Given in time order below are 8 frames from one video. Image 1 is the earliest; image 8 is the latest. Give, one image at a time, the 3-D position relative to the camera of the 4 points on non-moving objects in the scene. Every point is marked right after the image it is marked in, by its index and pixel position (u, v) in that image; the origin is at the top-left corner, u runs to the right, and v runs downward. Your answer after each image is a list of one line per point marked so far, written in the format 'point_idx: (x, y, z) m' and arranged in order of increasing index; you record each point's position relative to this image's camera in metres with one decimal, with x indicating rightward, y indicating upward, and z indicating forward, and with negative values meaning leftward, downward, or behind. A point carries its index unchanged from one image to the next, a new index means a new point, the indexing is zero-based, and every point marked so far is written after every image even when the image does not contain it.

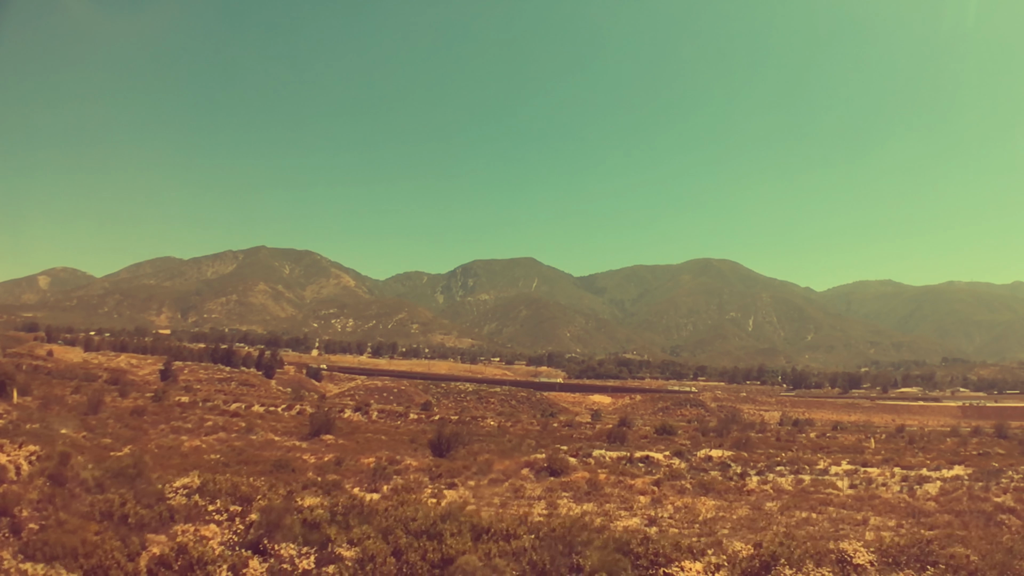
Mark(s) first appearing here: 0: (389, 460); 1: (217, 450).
0: (-4.0, -5.6, +18.0) m
1: (-10.7, -5.6, +19.6) m
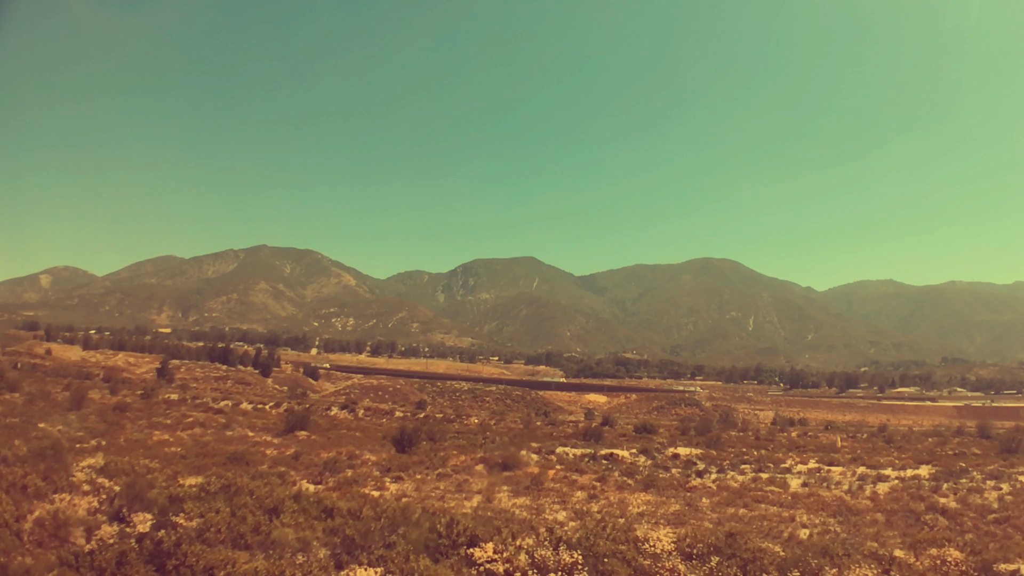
0: (-5.4, -5.6, +18.4) m
1: (-12.1, -5.6, +20.0) m
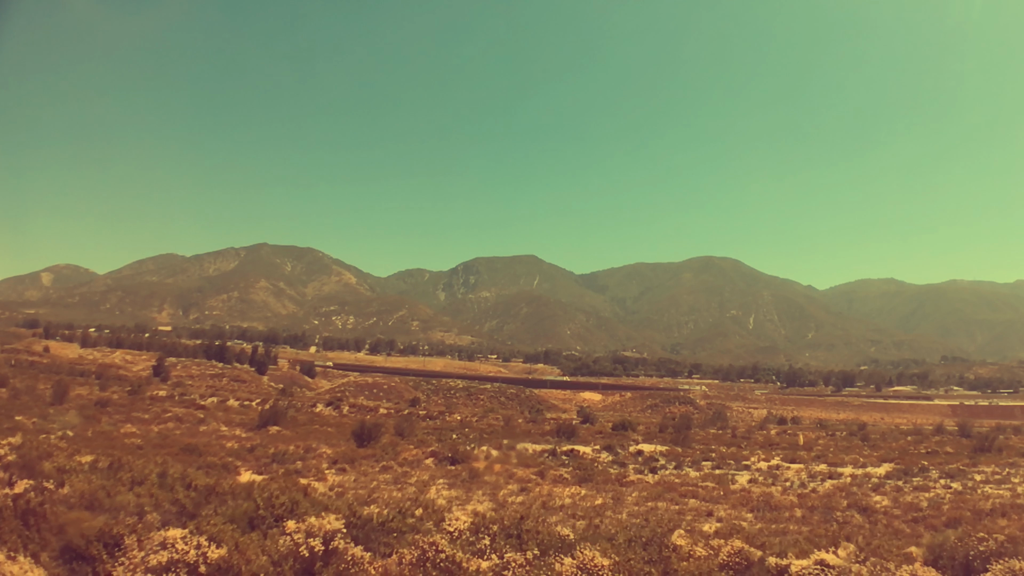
0: (-7.1, -5.5, +18.8) m
1: (-13.7, -5.6, +20.4) m
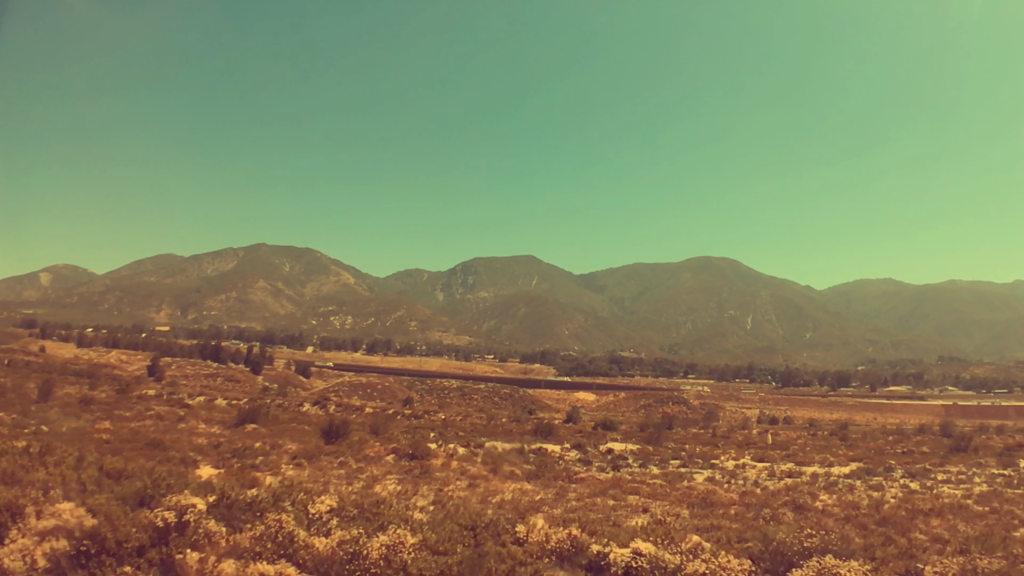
0: (-8.4, -5.5, +19.2) m
1: (-15.0, -5.6, +20.8) m
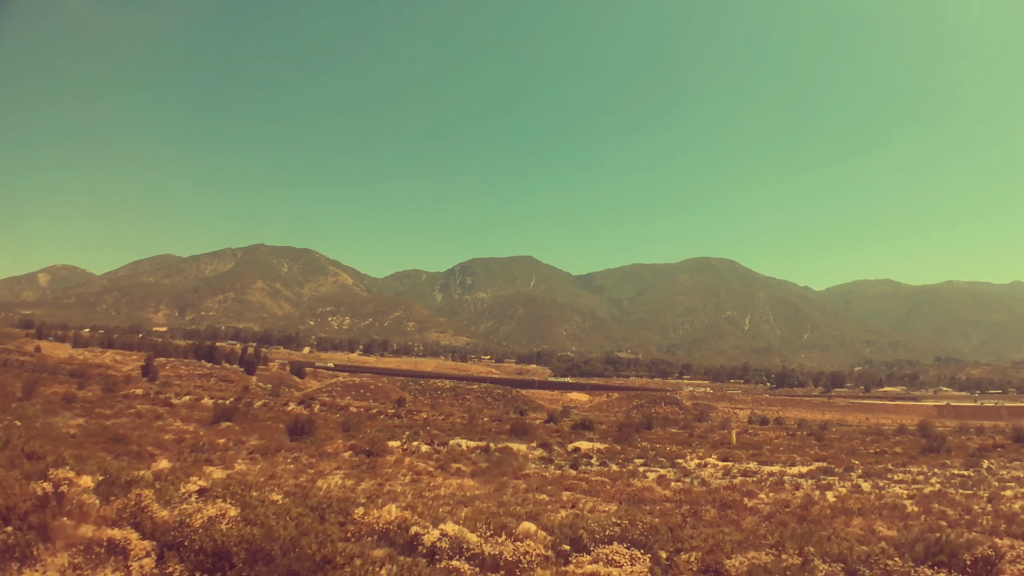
0: (-9.9, -5.6, +19.6) m
1: (-16.5, -5.7, +21.2) m
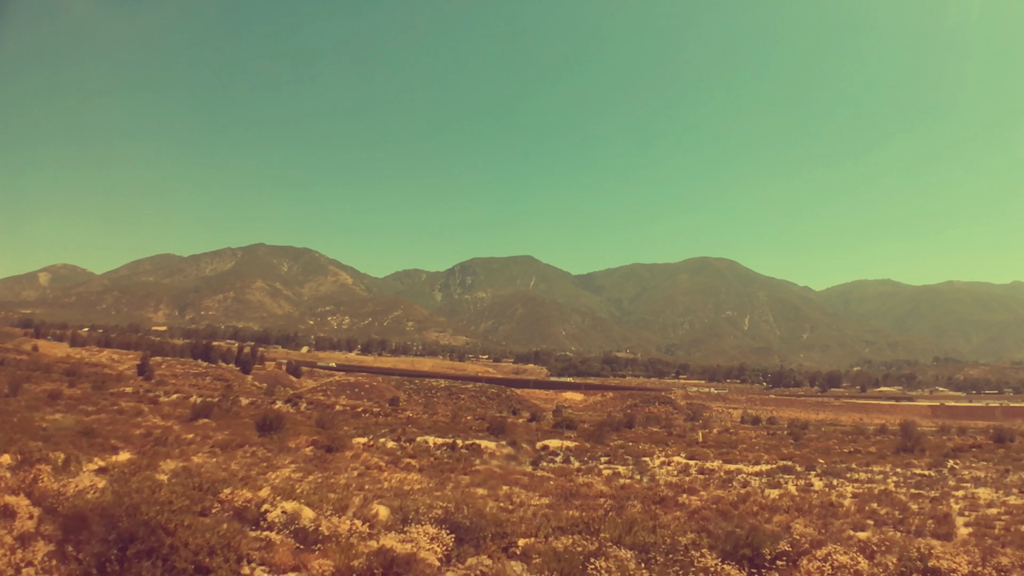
0: (-11.3, -5.6, +20.0) m
1: (-18.0, -5.6, +21.6) m
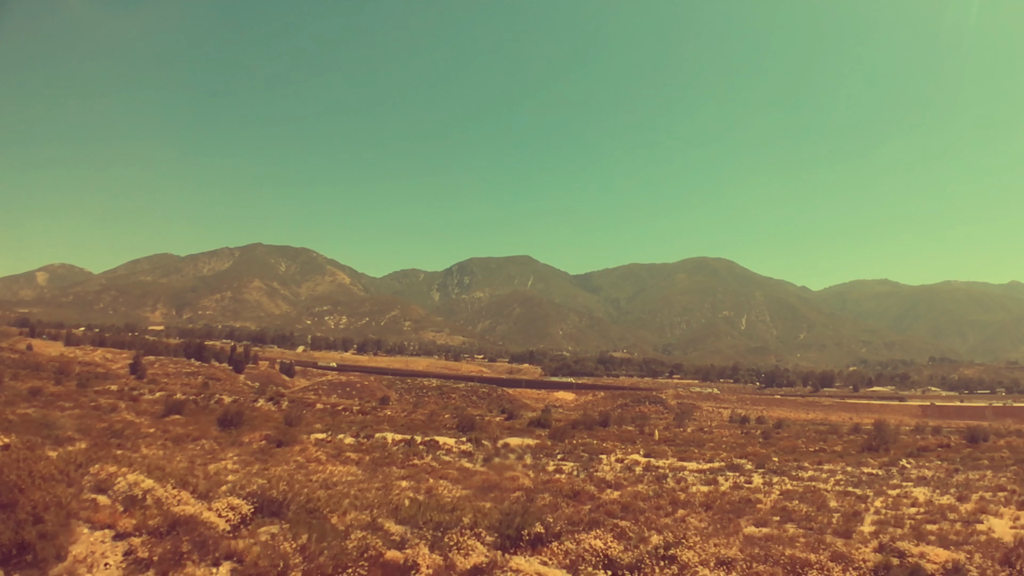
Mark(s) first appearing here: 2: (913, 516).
0: (-13.2, -5.6, +20.5) m
1: (-19.9, -5.6, +22.2) m
2: (+10.6, -6.1, +14.3) m
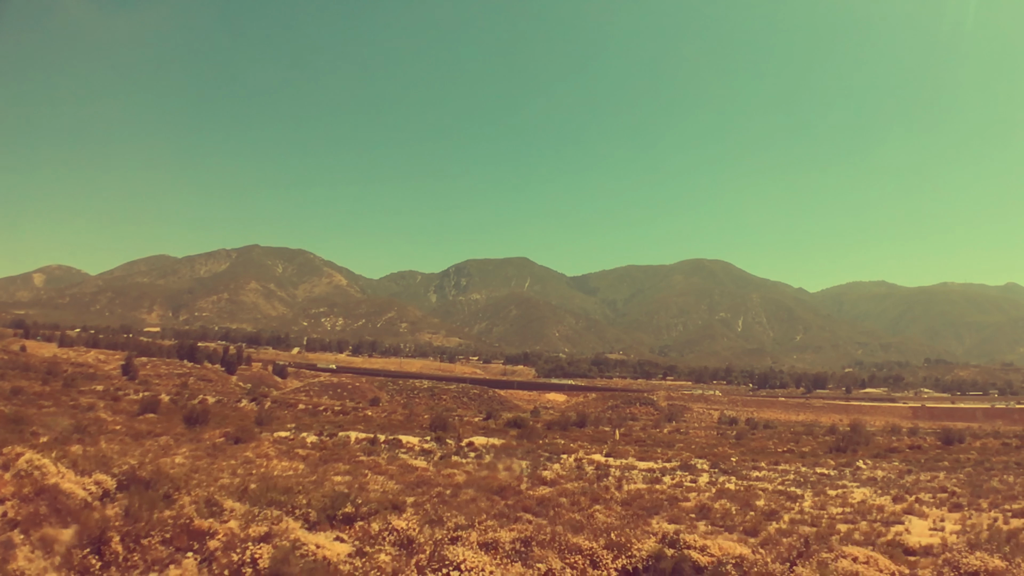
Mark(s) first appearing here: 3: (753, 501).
0: (-15.0, -5.7, +20.9) m
1: (-21.6, -5.7, +22.6) m
2: (+8.9, -6.2, +14.7) m
3: (+7.2, -6.1, +15.7) m
